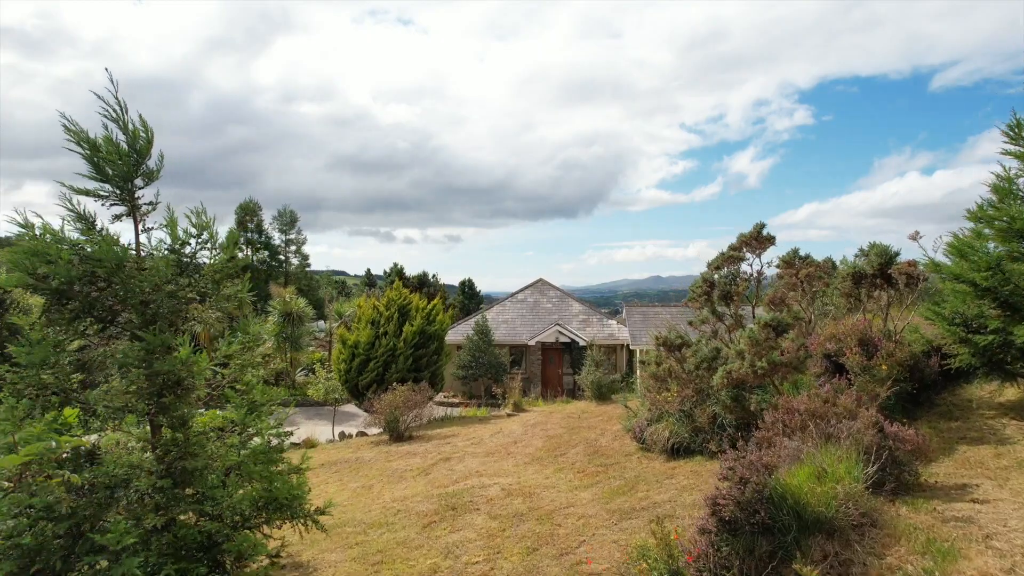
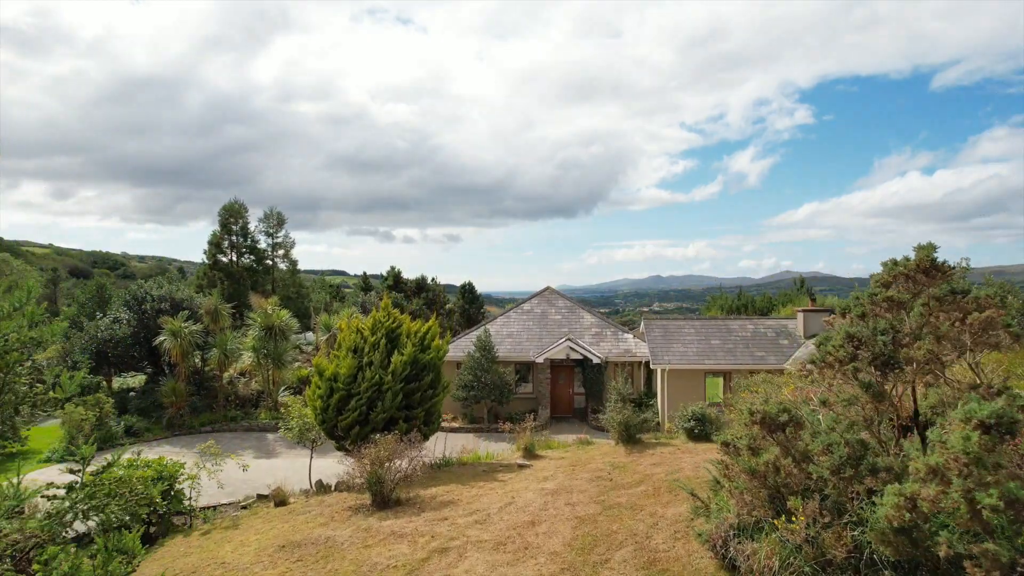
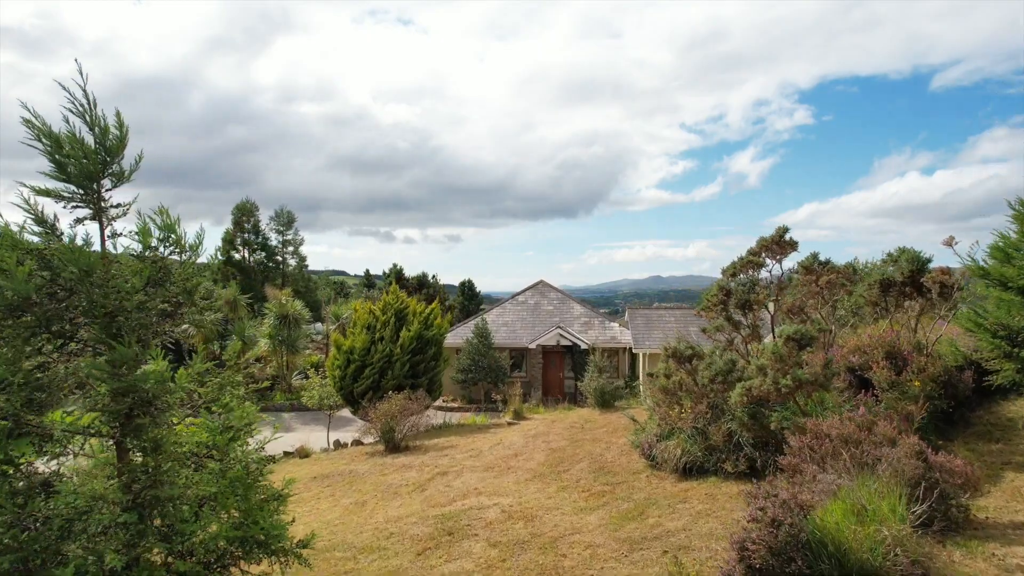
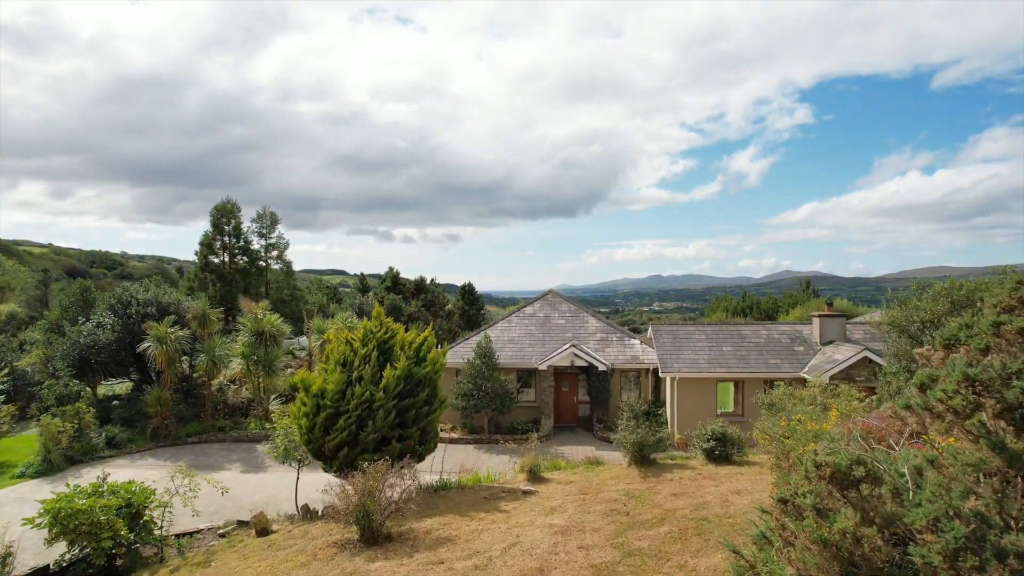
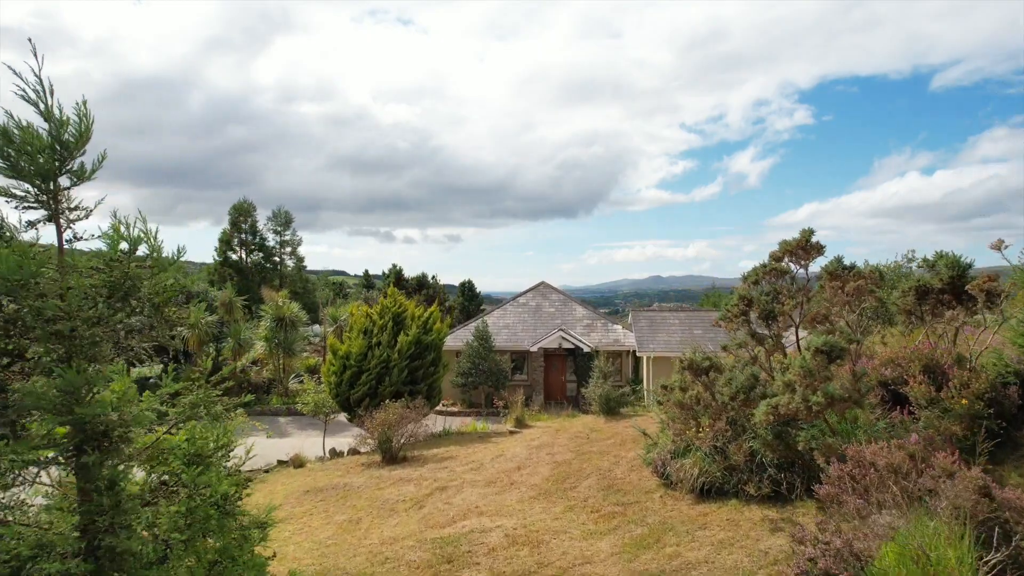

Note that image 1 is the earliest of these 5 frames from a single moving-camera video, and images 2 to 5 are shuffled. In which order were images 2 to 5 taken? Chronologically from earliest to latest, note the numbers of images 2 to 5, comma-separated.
3, 5, 2, 4
